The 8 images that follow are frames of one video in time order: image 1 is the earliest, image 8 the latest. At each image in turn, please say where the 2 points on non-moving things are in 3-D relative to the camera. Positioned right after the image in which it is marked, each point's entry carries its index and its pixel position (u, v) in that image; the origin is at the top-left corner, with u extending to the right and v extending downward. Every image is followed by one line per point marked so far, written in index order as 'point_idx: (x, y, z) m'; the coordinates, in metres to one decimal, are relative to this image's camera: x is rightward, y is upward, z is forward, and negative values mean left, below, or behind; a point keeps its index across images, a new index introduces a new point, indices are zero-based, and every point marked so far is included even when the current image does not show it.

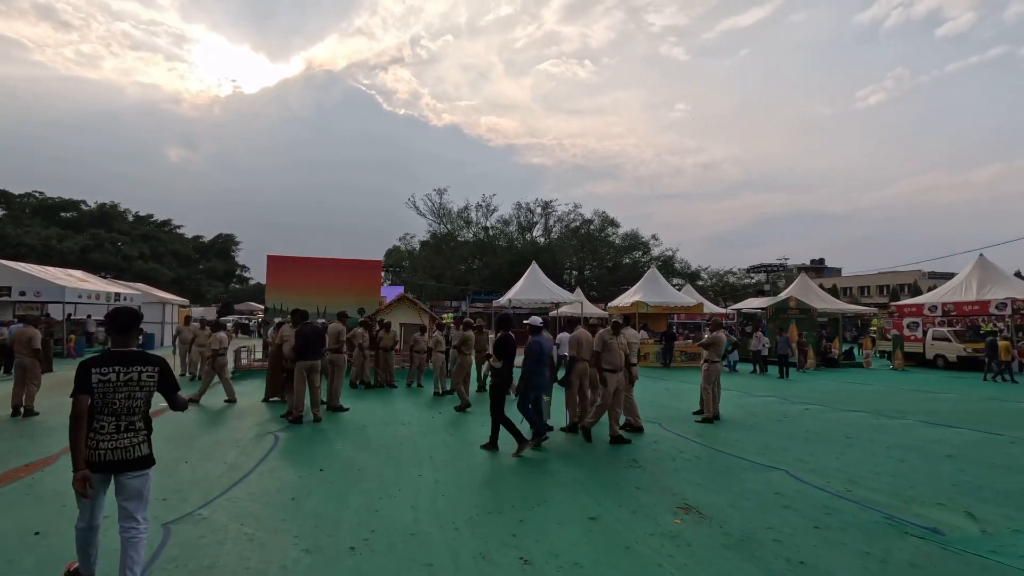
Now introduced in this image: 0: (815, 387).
0: (+9.1, -2.9, +16.1) m
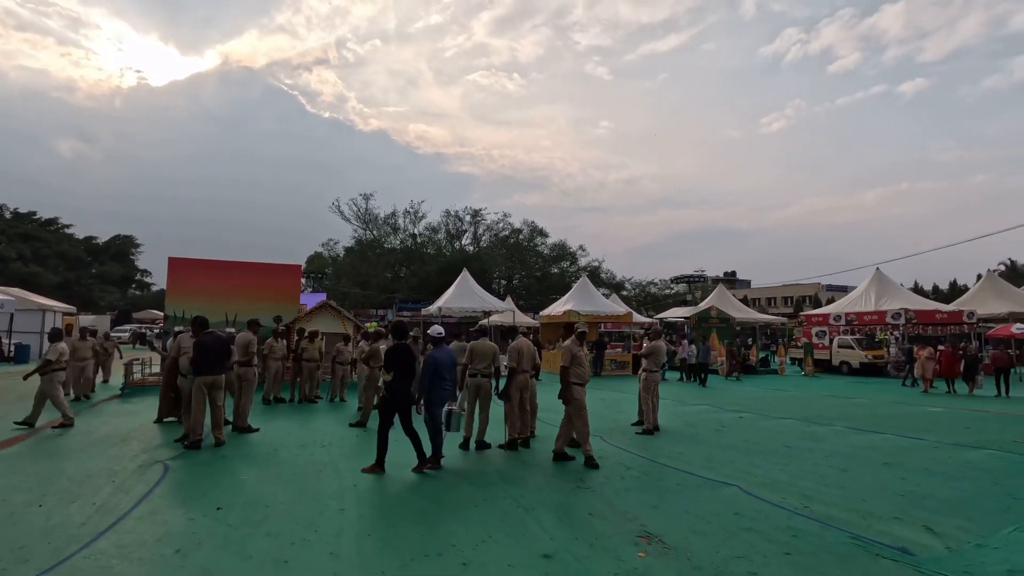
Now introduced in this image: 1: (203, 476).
0: (+7.1, -3.2, +16.5) m
1: (-3.5, -2.1, +6.1) m
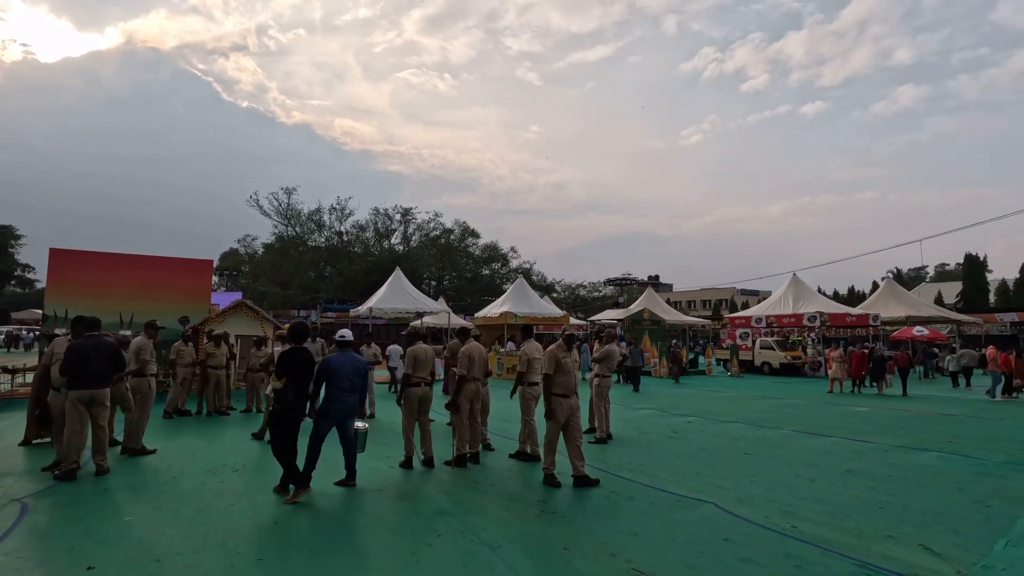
0: (+5.2, -3.3, +16.5) m
1: (-4.0, -2.1, +4.8) m
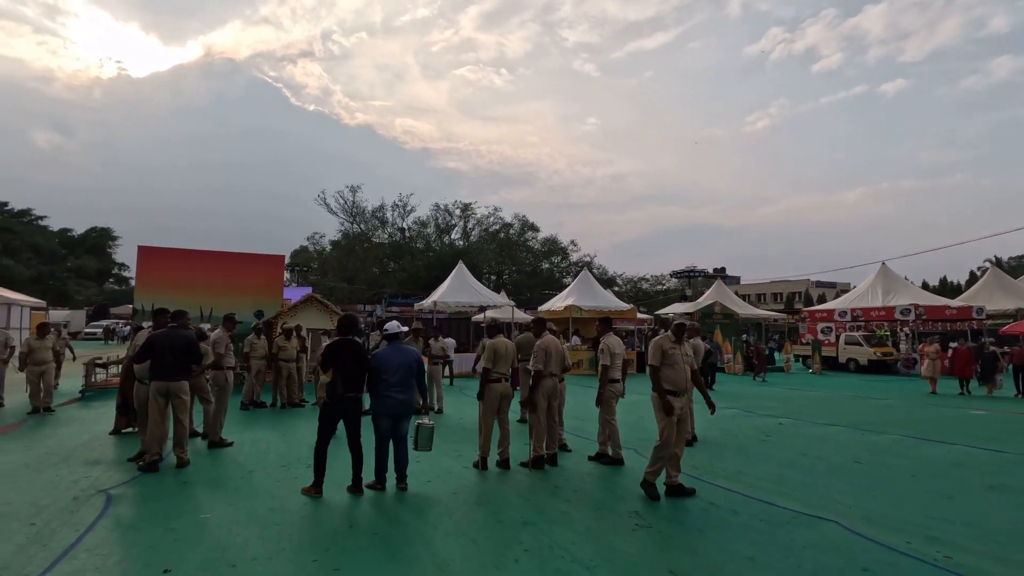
0: (+7.2, -3.0, +15.4) m
1: (-3.2, -2.0, +4.7) m
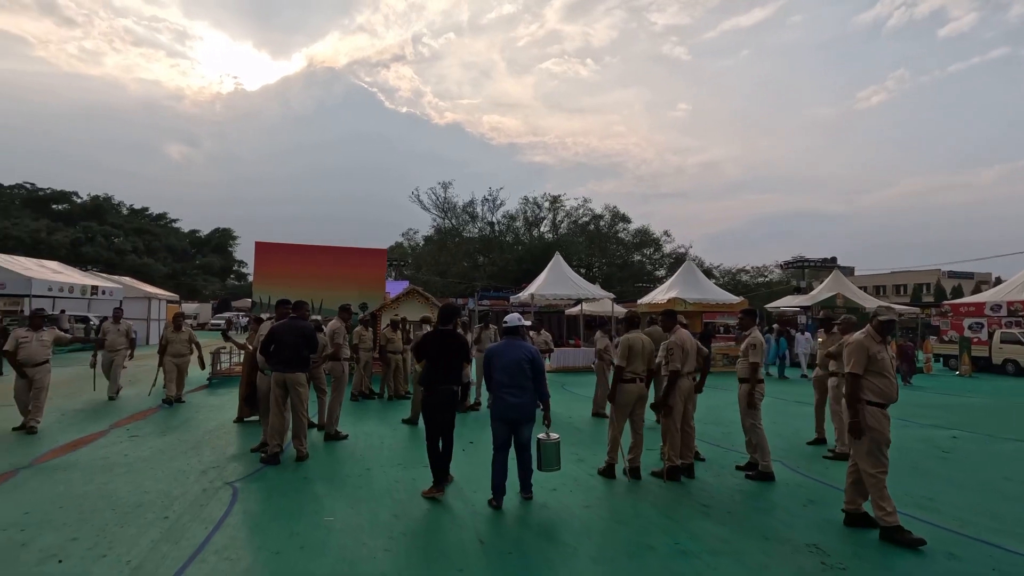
0: (+9.9, -2.8, +13.4) m
1: (-2.0, -1.9, +4.5) m
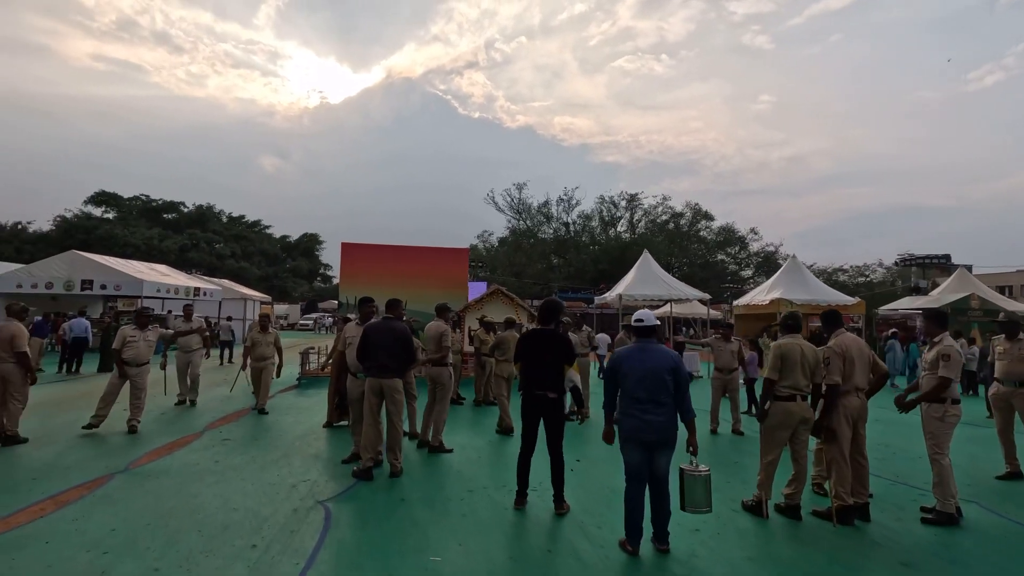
0: (+12.0, -2.7, +11.1) m
1: (-1.0, -1.9, +3.9) m
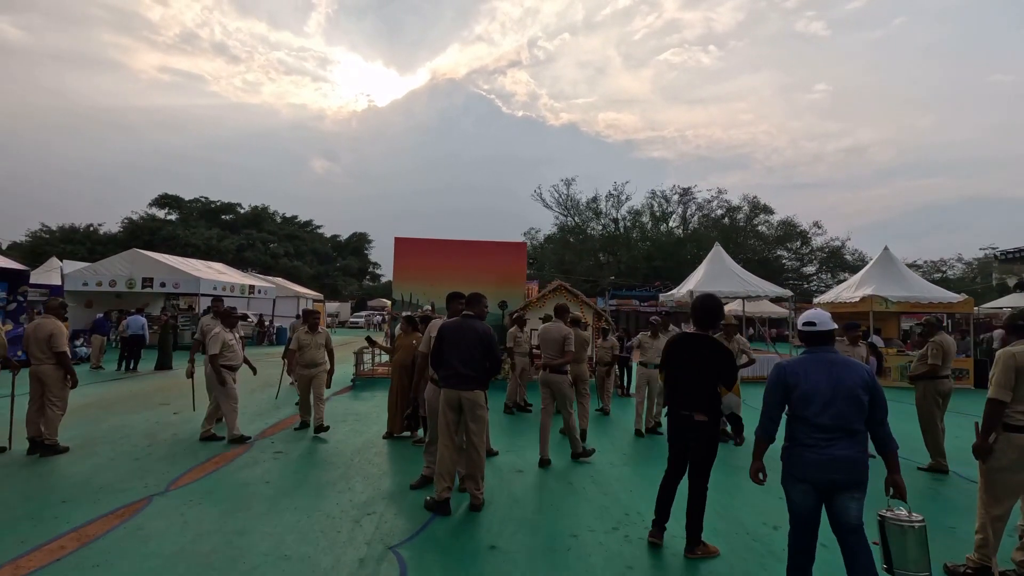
0: (+13.3, -2.6, +8.9) m
1: (-0.2, -1.8, +2.9) m
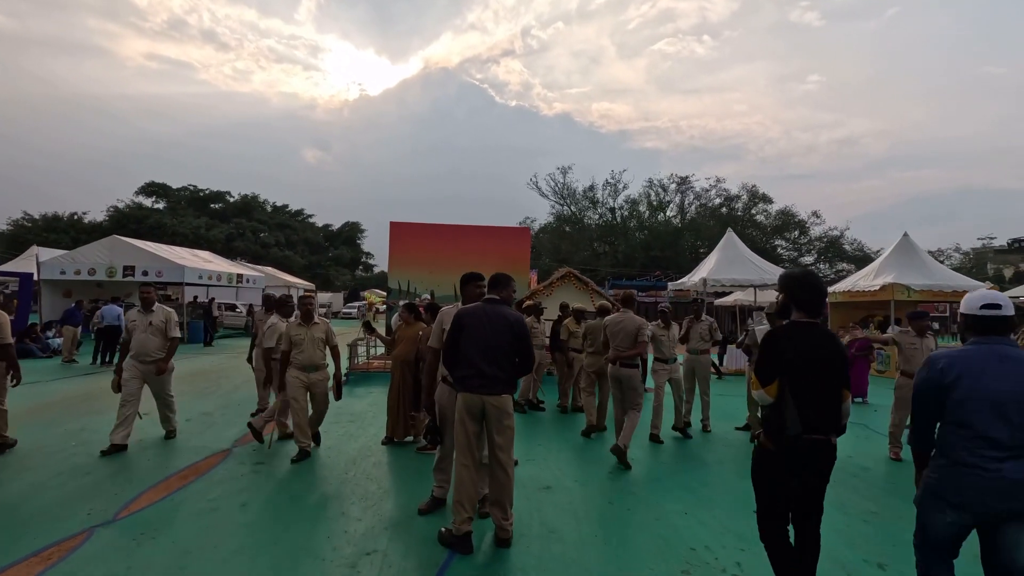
0: (+13.5, -2.4, +8.2) m
1: (0.0, -1.7, +1.9) m
